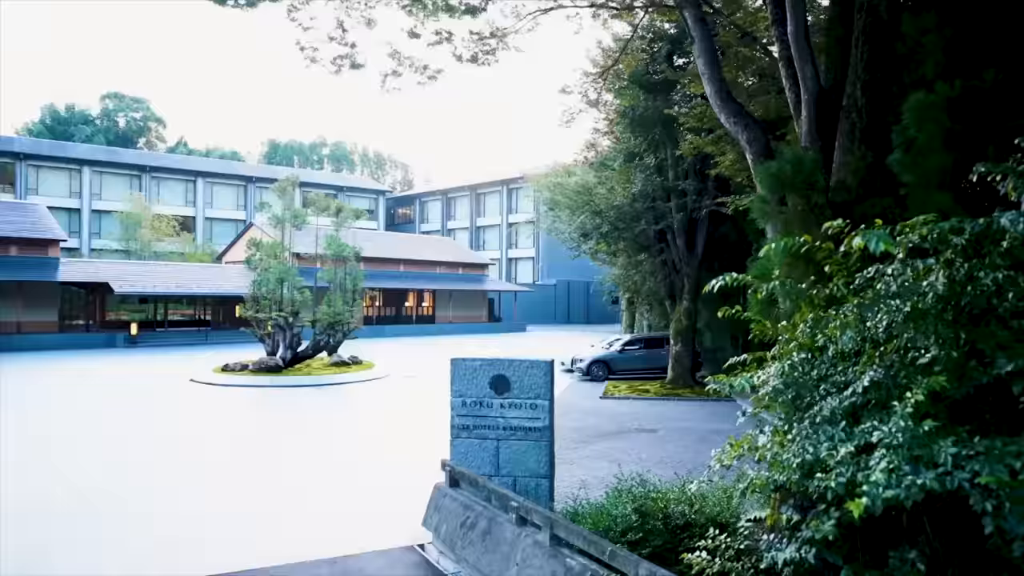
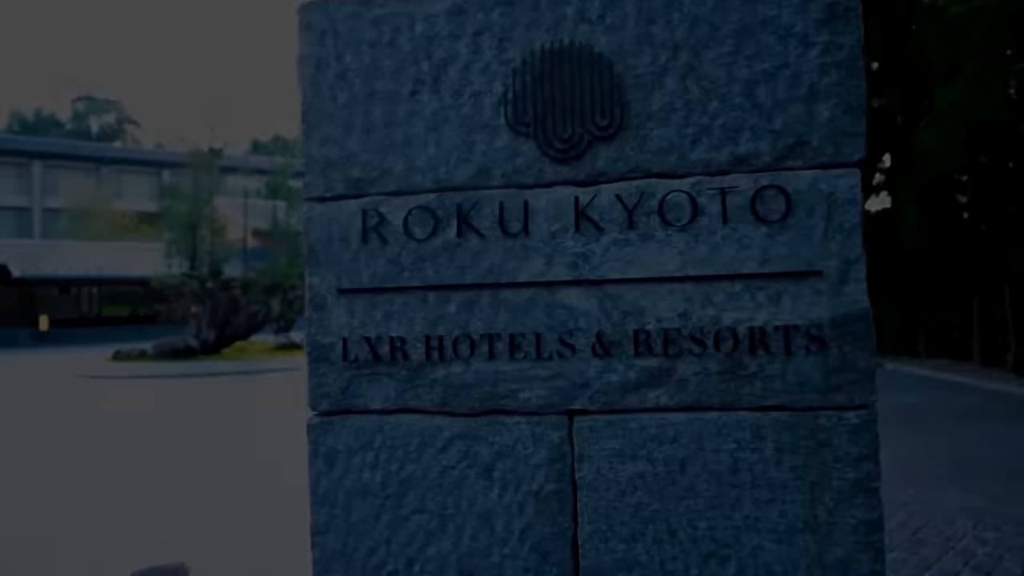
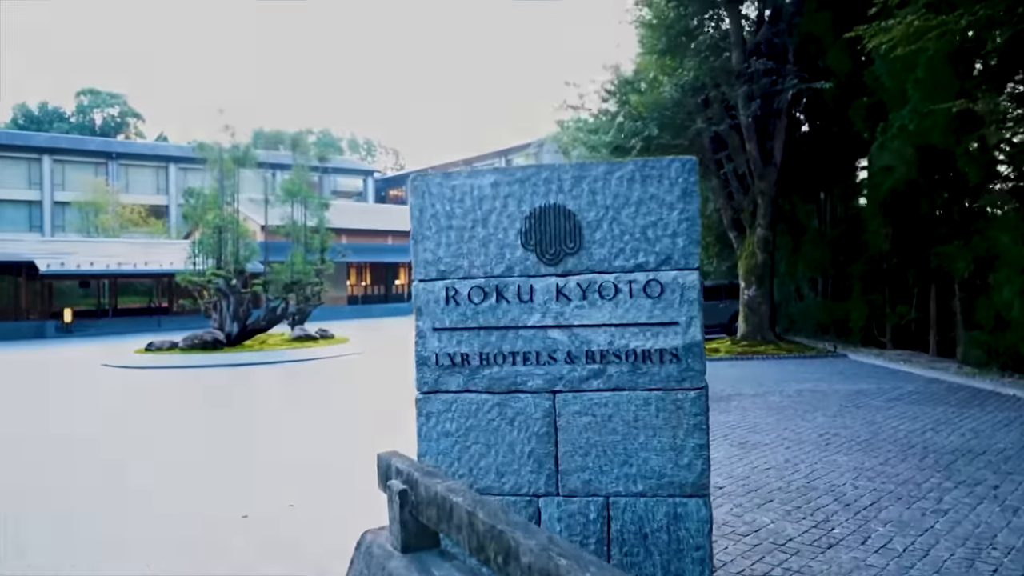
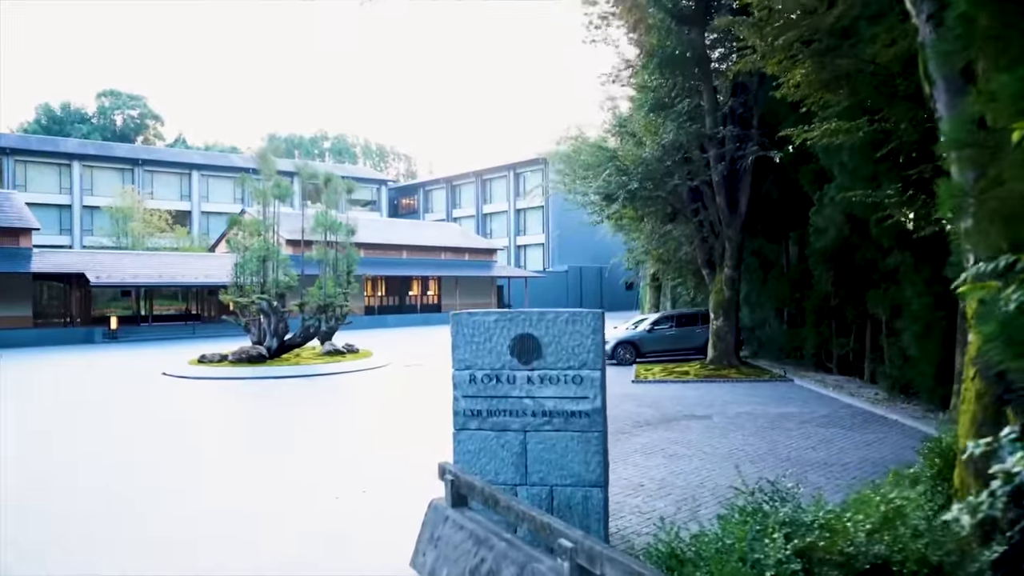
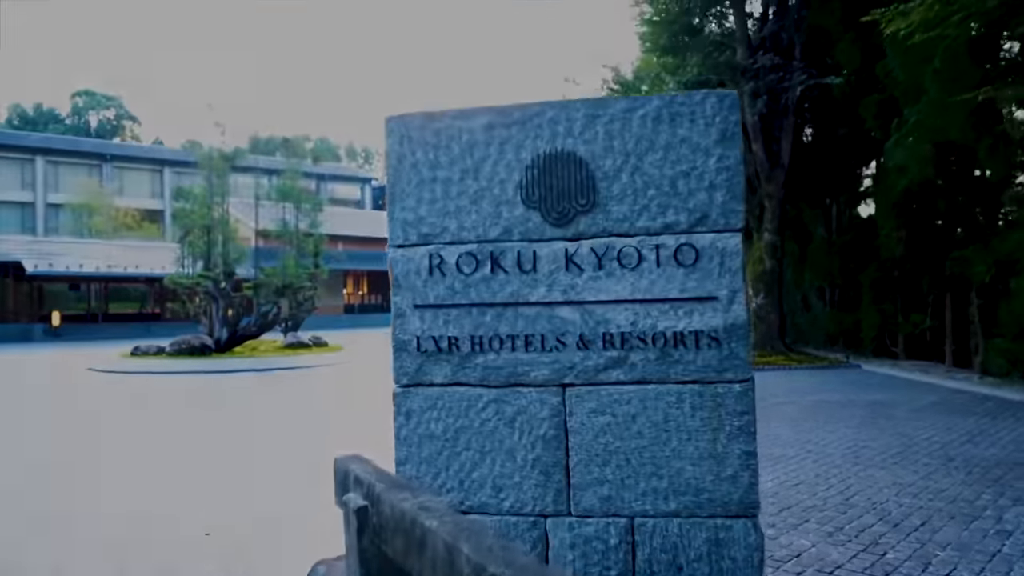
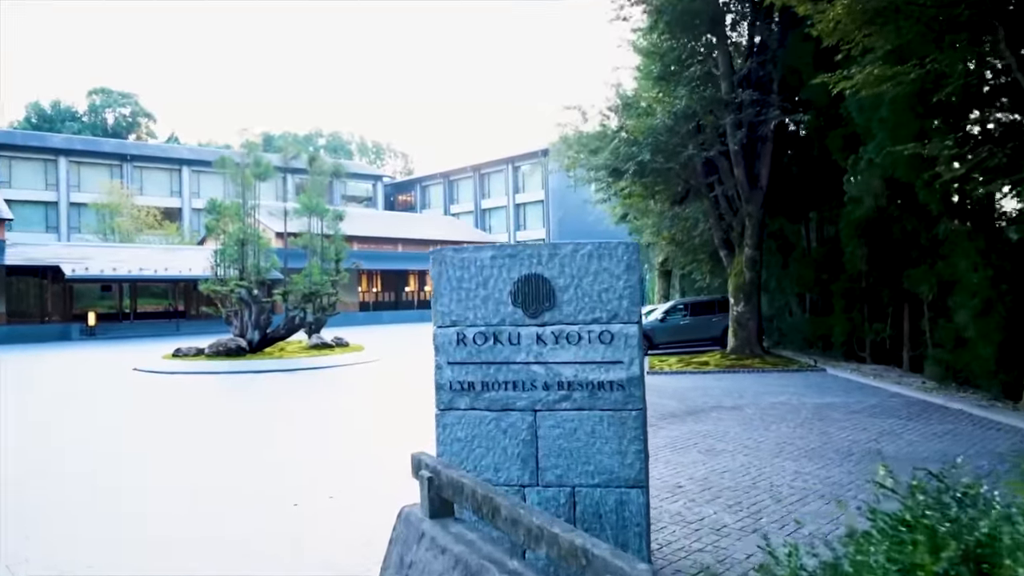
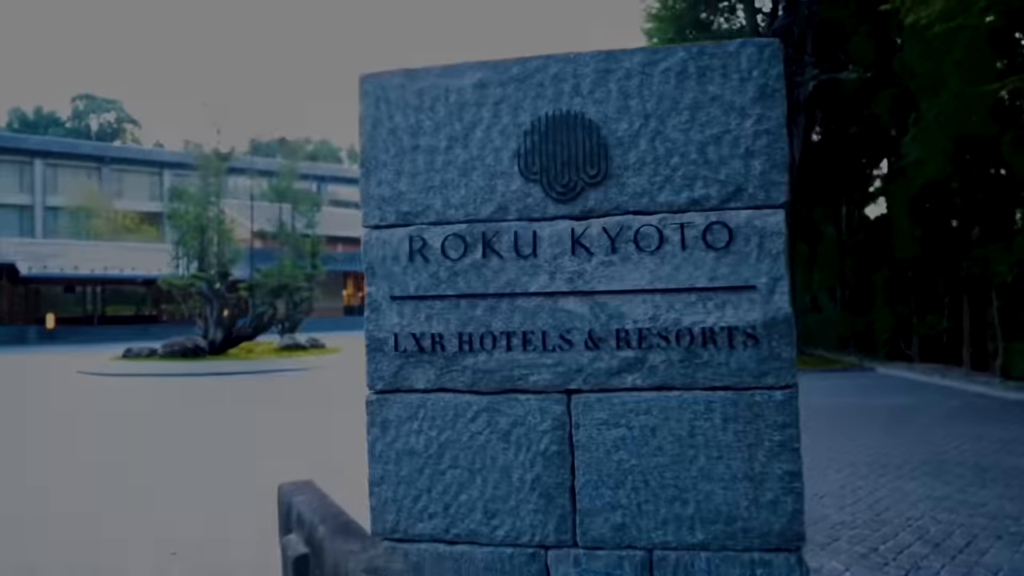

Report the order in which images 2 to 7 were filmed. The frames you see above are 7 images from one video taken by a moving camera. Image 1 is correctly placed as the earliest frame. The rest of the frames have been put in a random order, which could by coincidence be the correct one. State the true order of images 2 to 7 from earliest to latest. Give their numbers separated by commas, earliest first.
4, 6, 3, 5, 7, 2
